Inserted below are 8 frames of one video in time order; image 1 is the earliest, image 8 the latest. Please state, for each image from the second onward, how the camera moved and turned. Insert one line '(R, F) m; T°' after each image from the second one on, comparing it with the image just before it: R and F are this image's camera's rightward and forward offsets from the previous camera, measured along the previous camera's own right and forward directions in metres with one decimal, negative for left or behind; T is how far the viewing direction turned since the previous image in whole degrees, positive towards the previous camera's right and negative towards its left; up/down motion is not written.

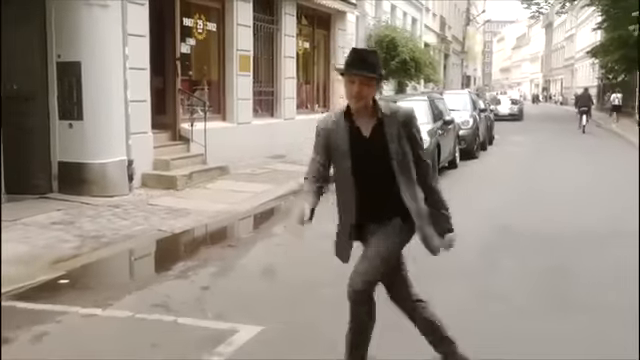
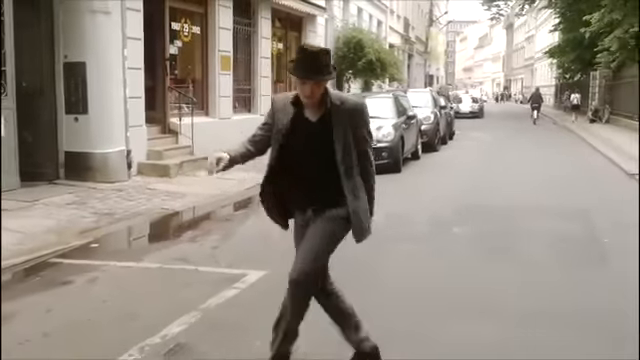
(-0.2, -1.3) m; +3°
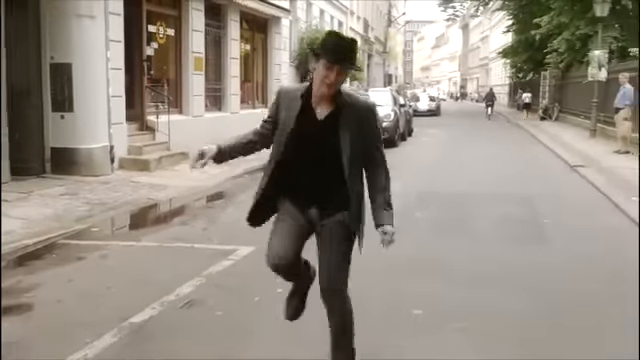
(-0.2, -0.9) m; +3°
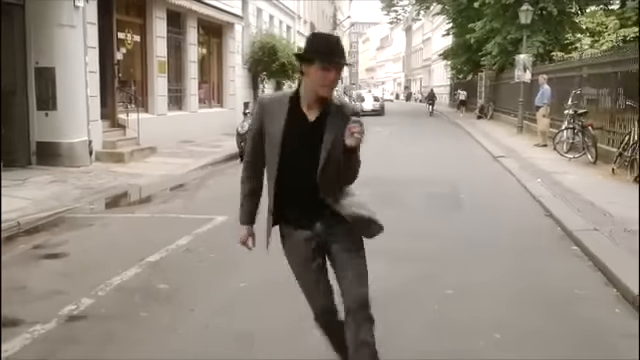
(-0.2, -1.8) m; +4°
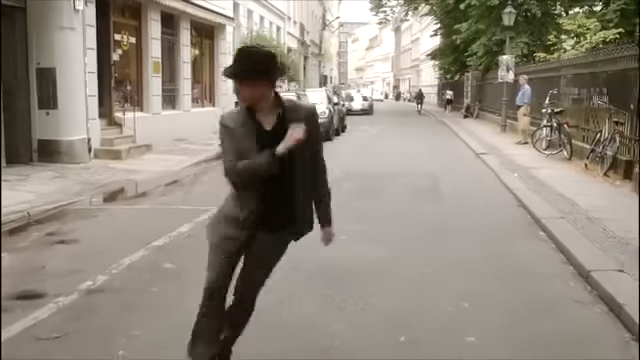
(0.0, -0.7) m; +1°
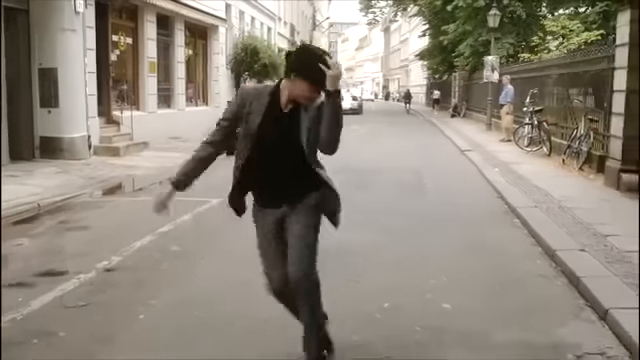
(0.0, -0.6) m; +1°
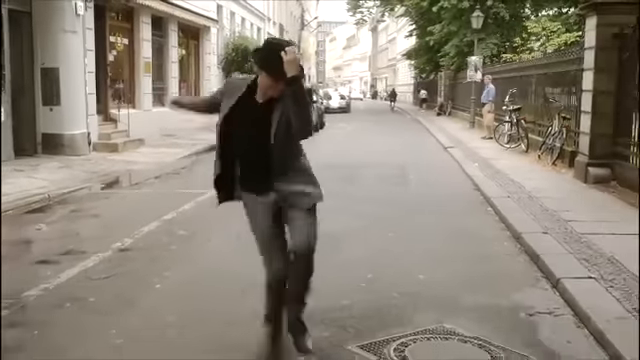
(0.0, -0.8) m; +1°
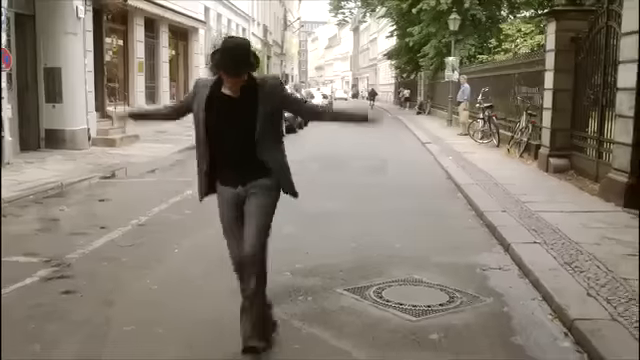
(-0.1, -1.1) m; +1°
